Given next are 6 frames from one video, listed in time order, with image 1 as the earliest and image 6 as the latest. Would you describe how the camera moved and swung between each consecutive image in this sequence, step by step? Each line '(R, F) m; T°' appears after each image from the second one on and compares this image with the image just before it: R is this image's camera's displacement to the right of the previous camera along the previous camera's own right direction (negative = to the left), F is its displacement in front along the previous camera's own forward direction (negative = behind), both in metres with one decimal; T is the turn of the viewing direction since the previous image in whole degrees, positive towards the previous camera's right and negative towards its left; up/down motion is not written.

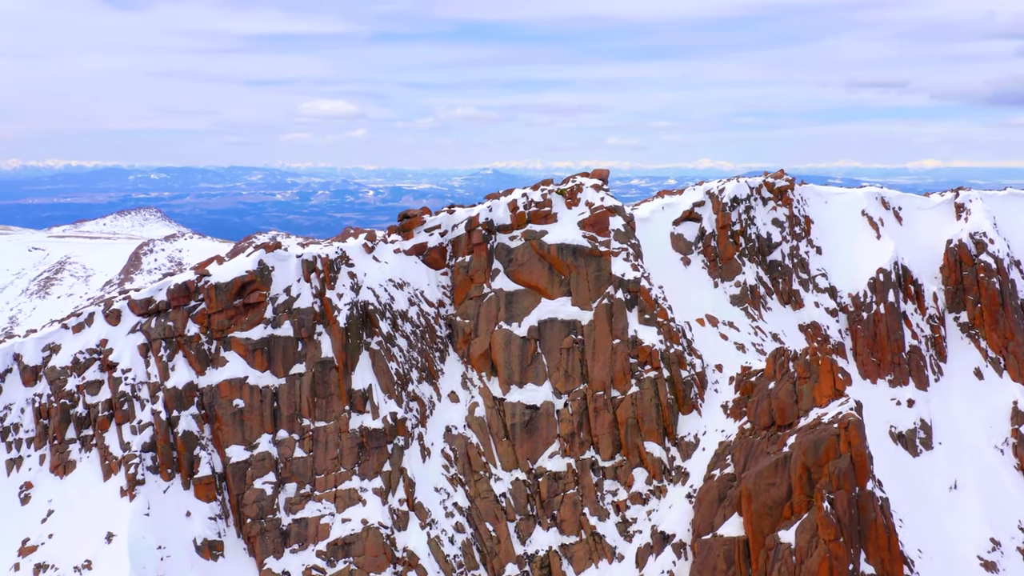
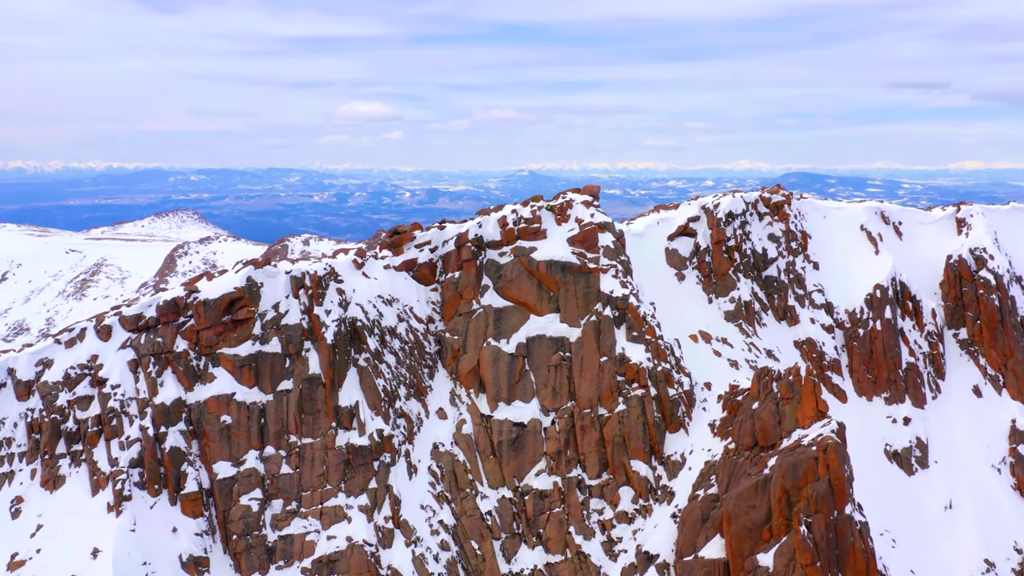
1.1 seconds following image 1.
(+2.0, 0.0) m; -1°
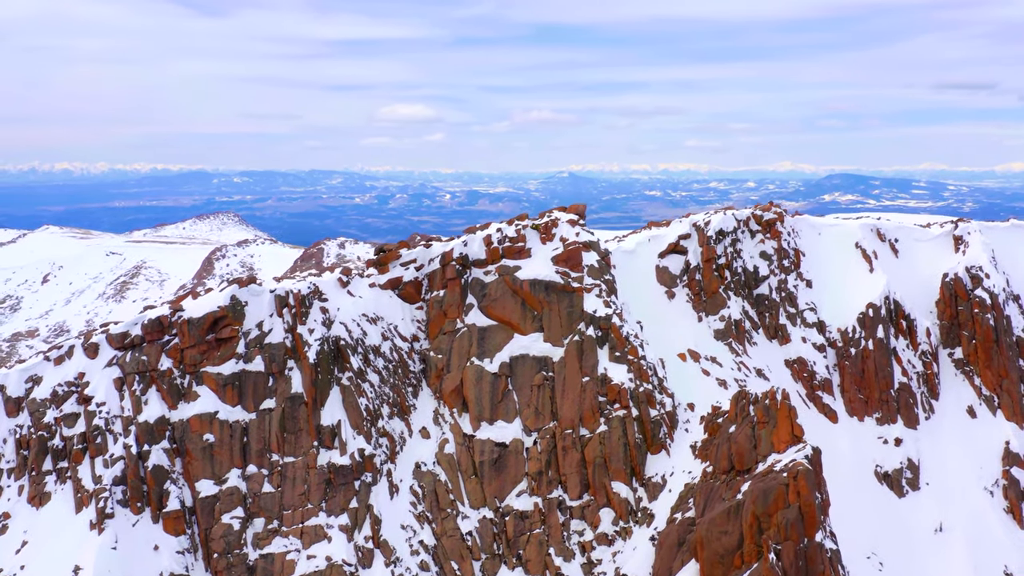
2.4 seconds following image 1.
(+2.4, -0.1) m; -1°
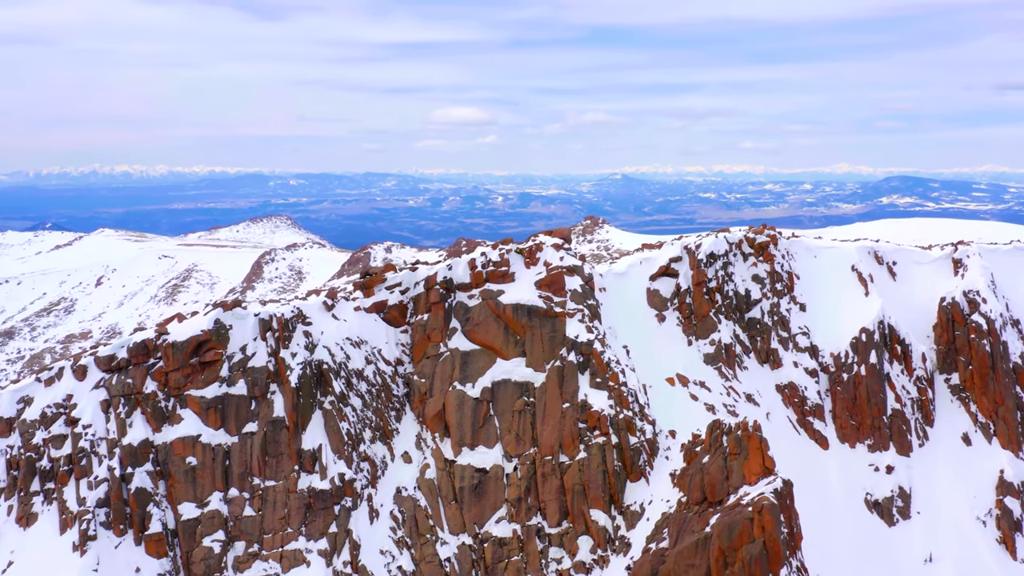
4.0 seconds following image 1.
(+2.8, -0.2) m; -1°
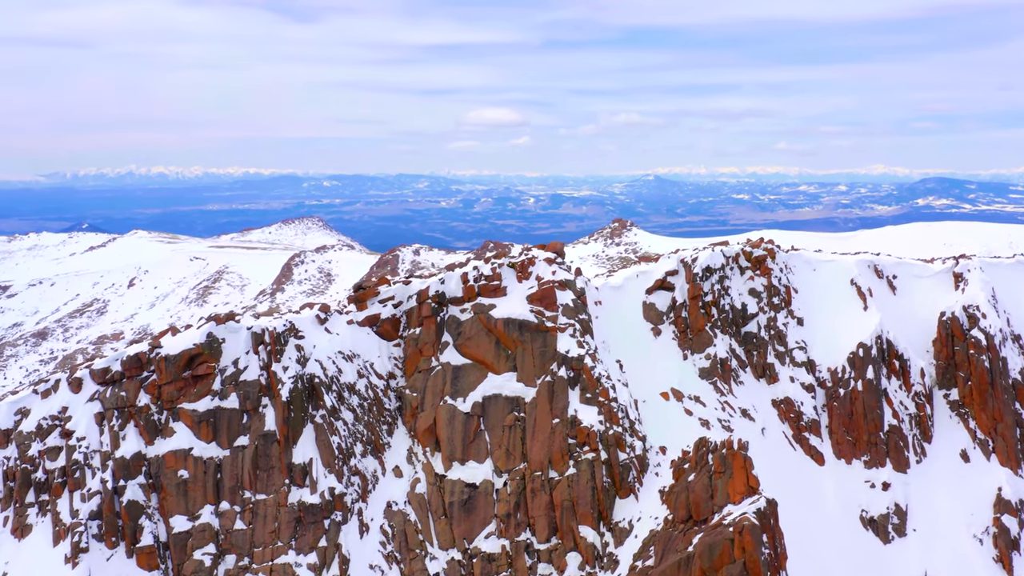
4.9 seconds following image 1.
(+1.6, -0.2) m; -1°
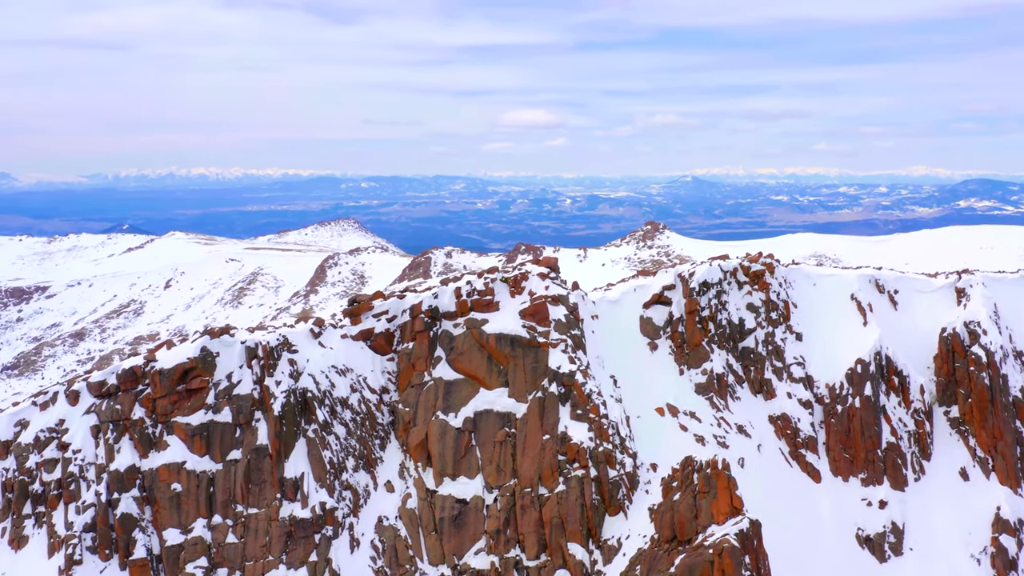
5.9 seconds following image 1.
(+1.7, -0.3) m; -1°
